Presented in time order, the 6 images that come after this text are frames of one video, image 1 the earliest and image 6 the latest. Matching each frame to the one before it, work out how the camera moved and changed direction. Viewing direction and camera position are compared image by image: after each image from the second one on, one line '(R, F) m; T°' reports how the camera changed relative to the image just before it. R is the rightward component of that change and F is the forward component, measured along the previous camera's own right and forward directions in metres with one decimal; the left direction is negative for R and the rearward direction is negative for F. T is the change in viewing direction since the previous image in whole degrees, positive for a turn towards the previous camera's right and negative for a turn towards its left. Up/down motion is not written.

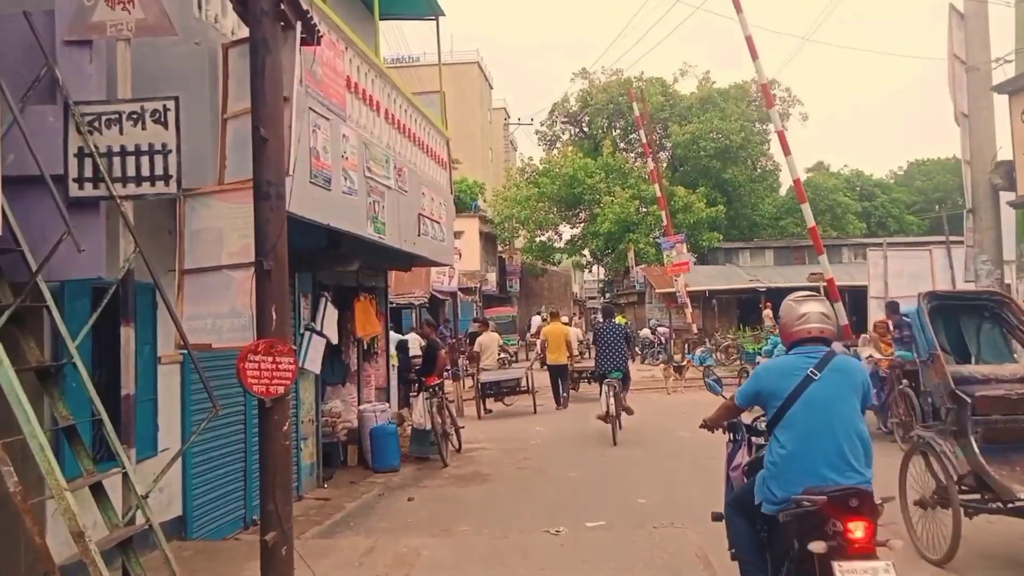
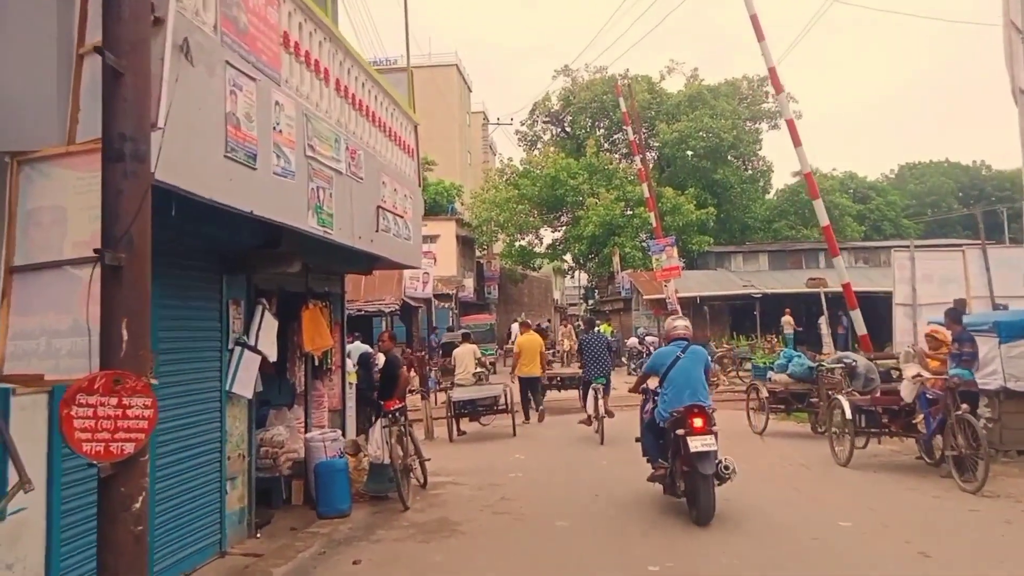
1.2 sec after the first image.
(0.0, +1.5) m; +1°
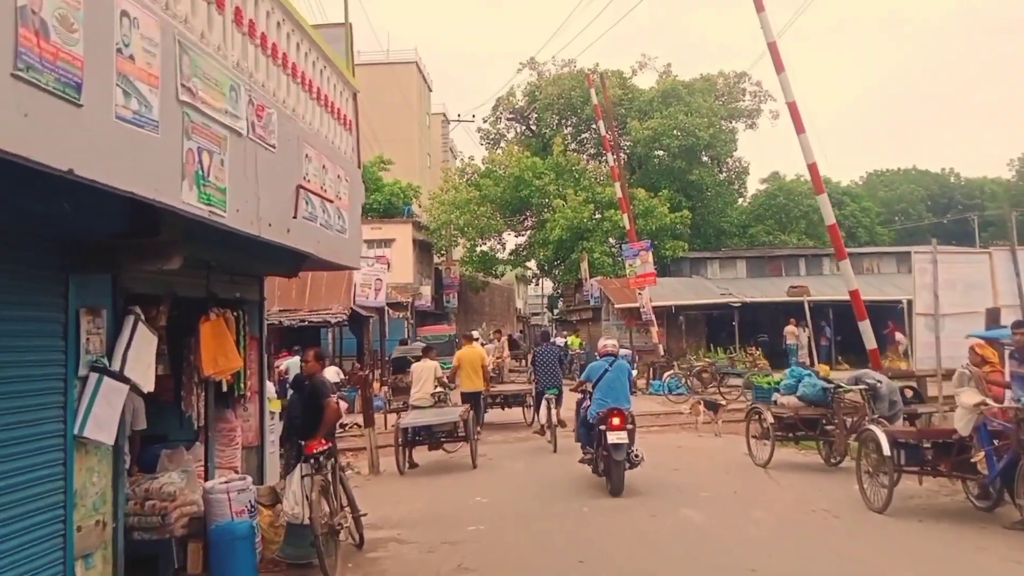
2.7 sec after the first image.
(0.0, +1.8) m; +2°
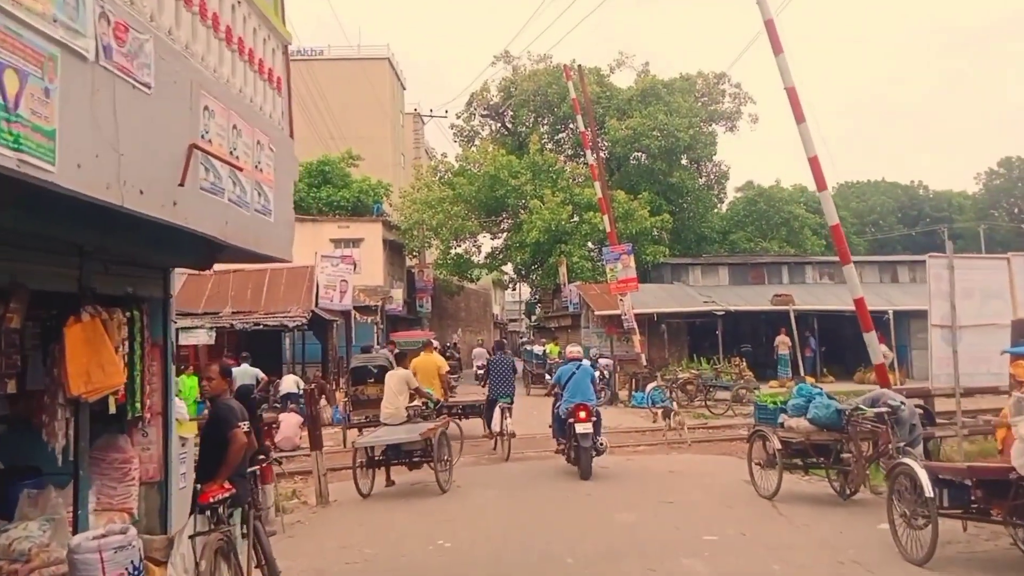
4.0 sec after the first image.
(+0.1, +1.4) m; +1°
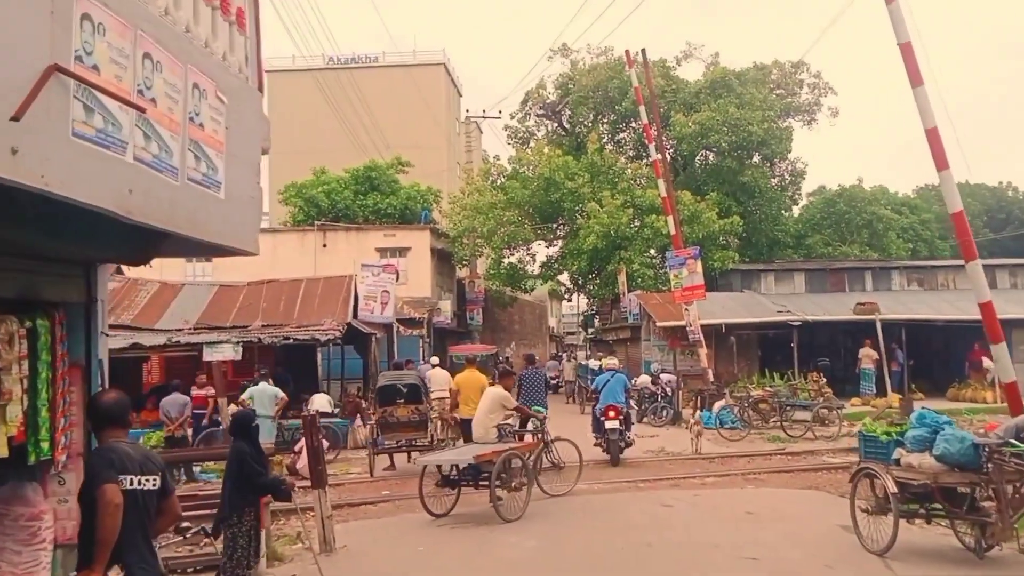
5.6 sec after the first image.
(+0.1, +1.6) m; -4°
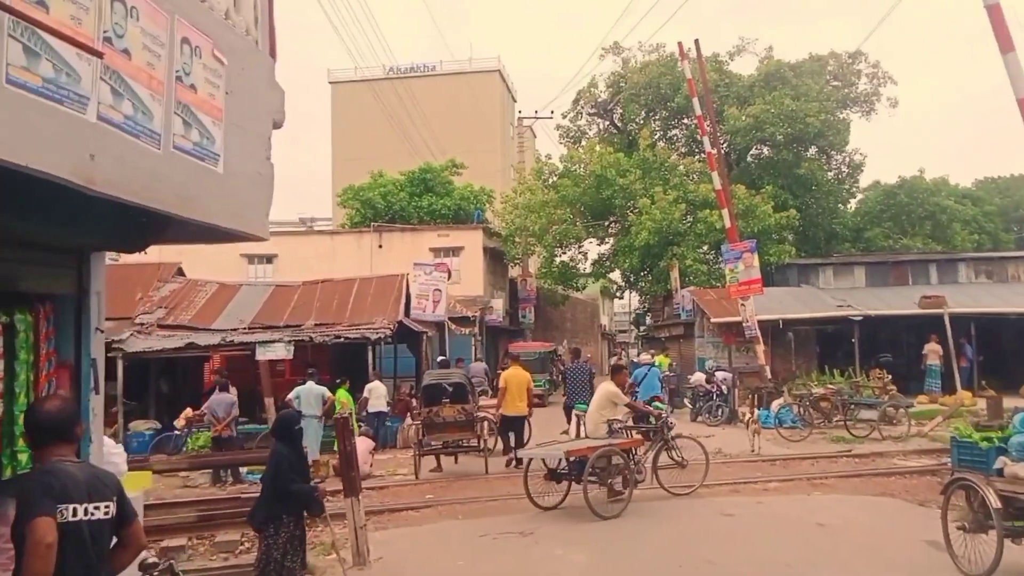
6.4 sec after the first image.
(0.0, +0.7) m; -3°
